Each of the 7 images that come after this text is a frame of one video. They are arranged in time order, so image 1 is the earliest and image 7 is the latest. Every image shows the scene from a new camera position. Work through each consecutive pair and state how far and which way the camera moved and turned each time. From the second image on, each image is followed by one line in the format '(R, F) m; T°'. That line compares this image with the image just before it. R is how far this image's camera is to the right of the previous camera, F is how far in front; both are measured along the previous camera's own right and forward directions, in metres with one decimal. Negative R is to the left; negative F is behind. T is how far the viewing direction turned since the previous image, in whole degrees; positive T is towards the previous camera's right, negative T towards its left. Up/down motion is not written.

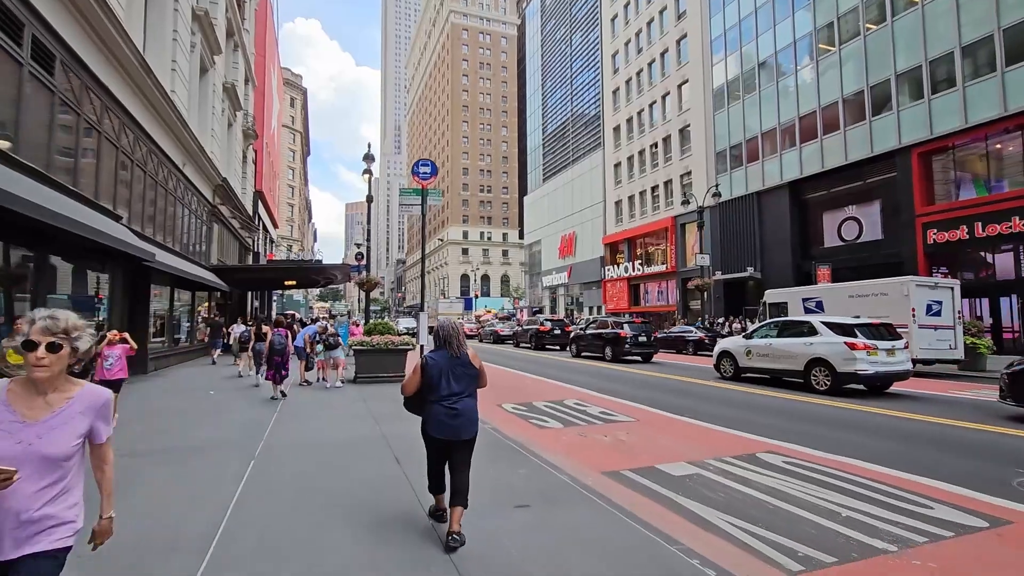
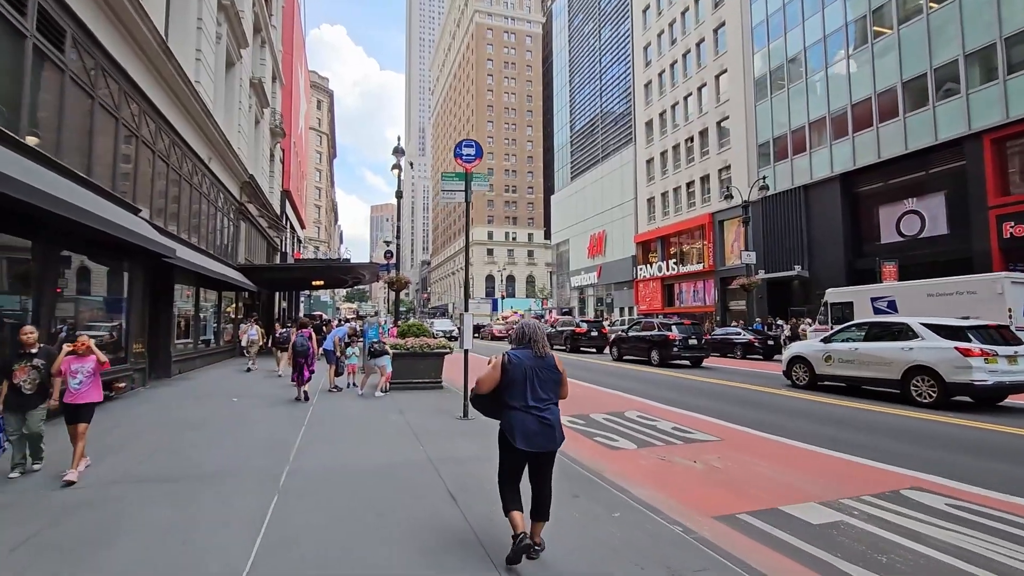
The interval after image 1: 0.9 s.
(-0.6, +1.2) m; -3°
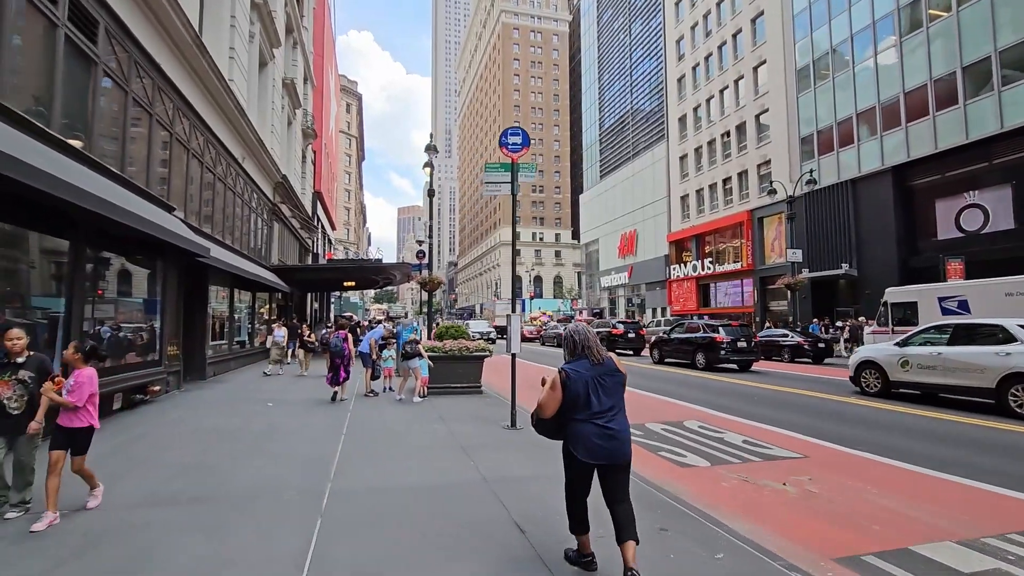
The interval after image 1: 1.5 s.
(-0.4, +0.7) m; -3°
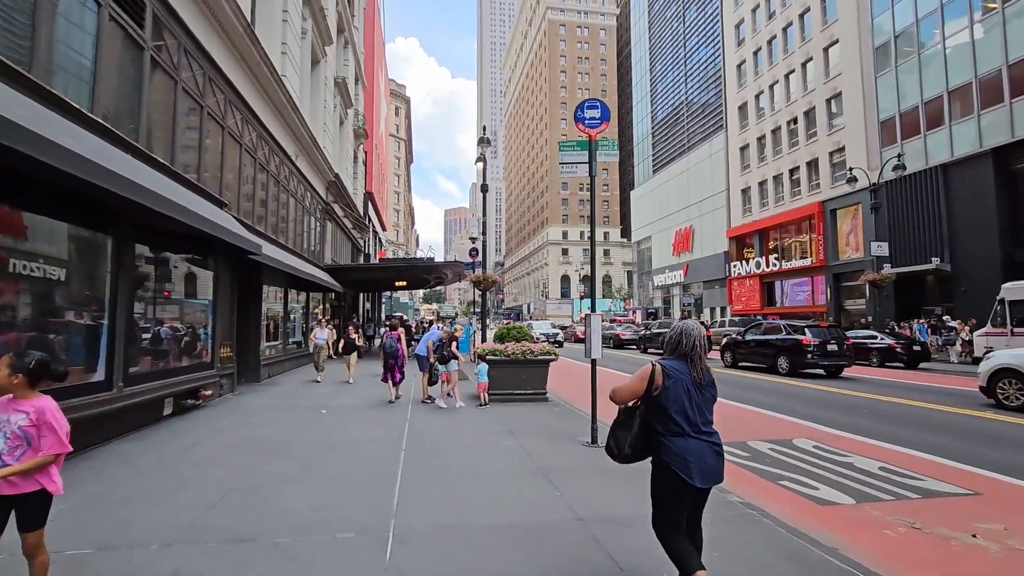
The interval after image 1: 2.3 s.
(-0.5, +1.0) m; -5°
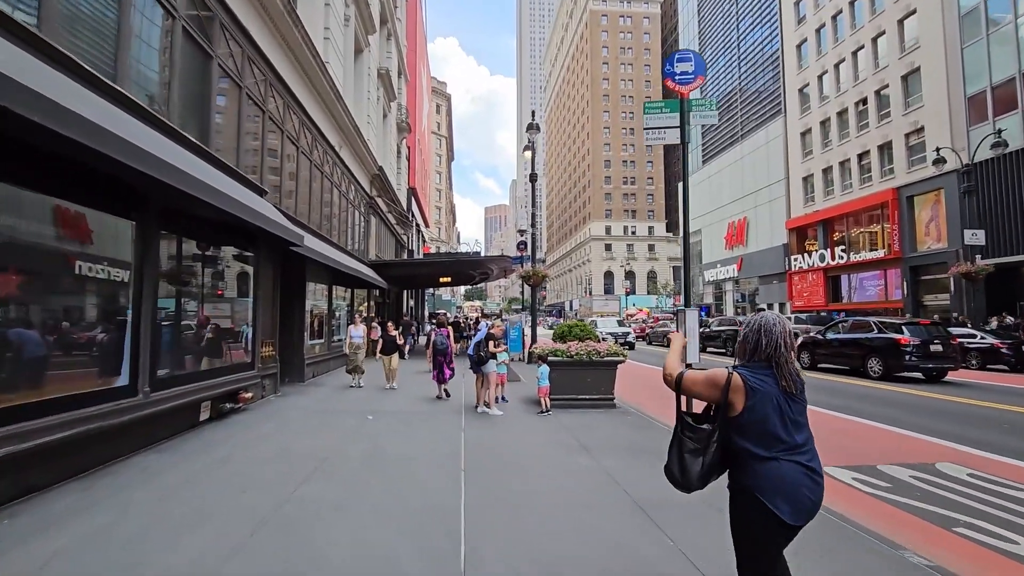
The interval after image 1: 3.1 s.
(-0.4, +1.1) m; -5°
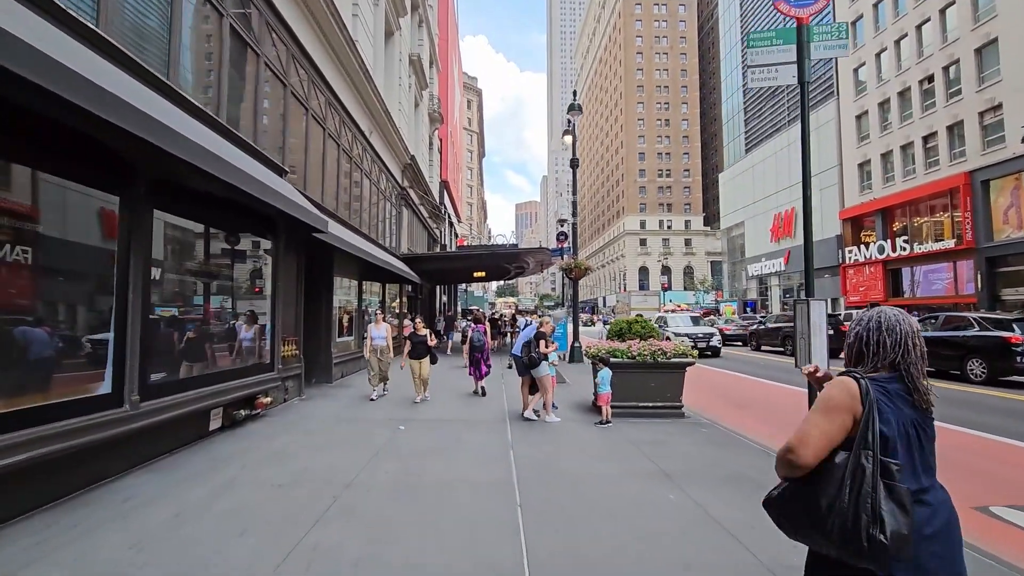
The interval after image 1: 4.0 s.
(-0.3, +1.3) m; -3°
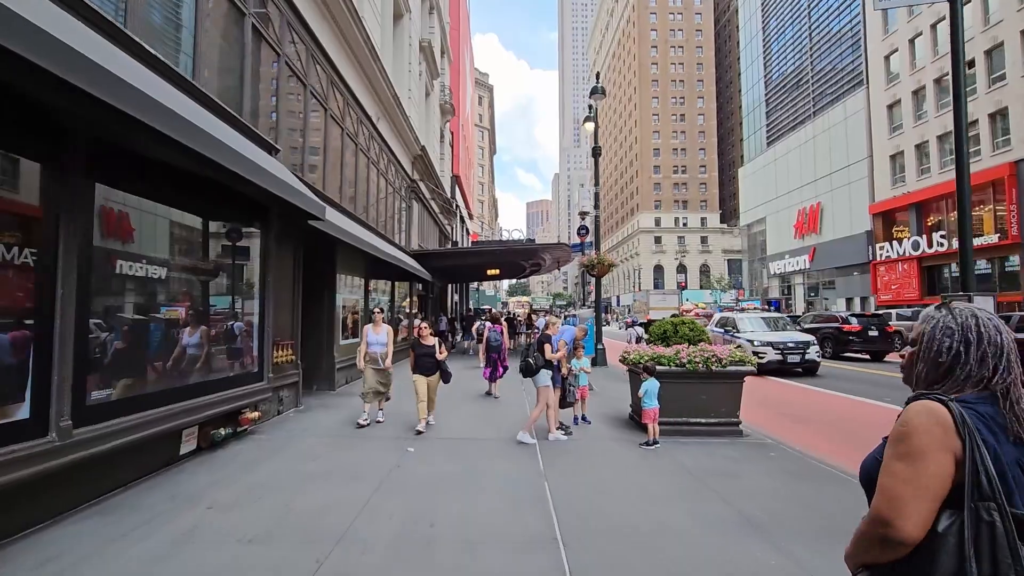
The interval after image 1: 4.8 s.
(-0.2, +1.2) m; -1°
